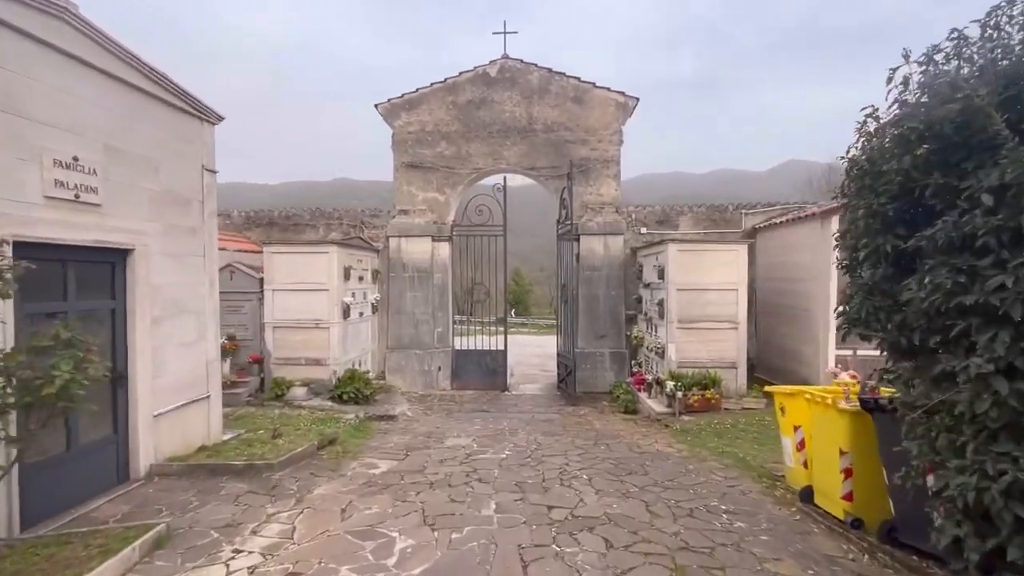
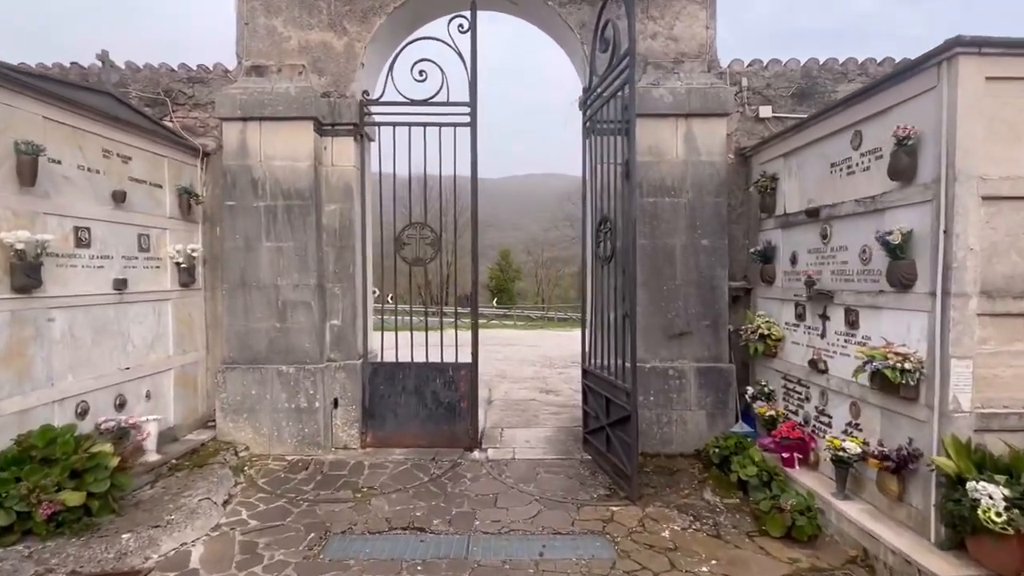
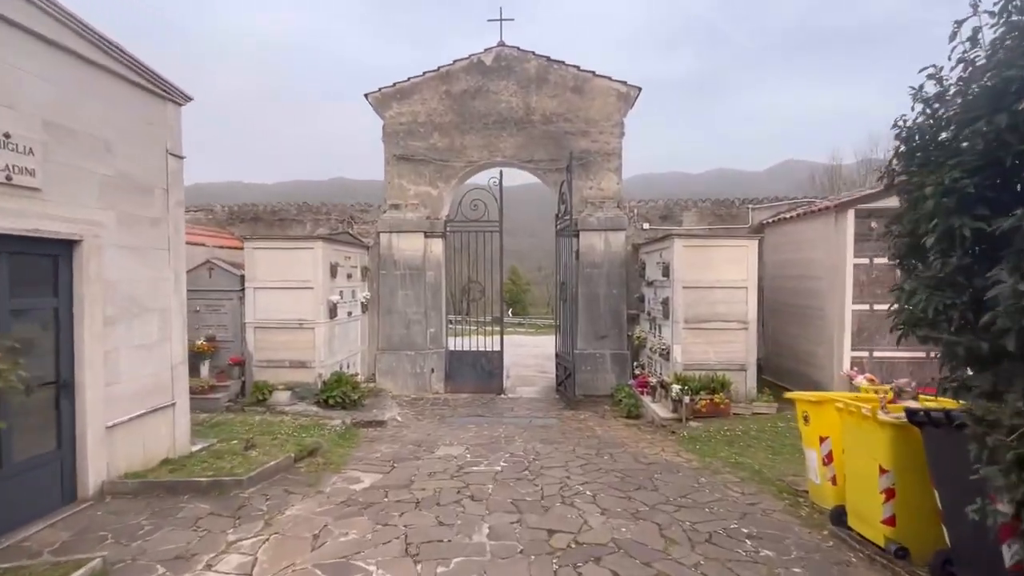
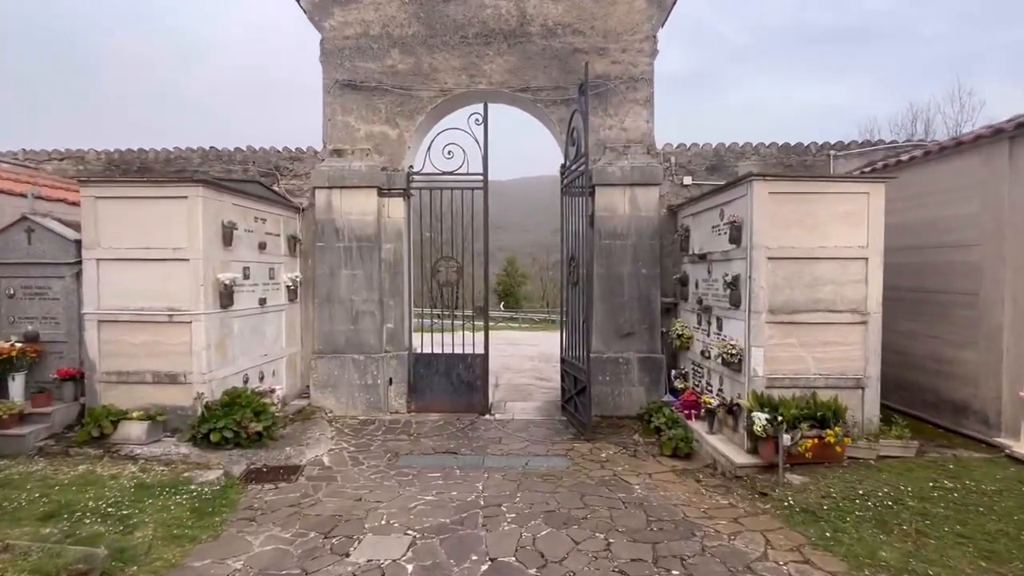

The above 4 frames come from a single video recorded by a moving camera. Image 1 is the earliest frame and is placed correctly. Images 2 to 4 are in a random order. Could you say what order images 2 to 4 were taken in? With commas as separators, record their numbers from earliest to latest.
3, 4, 2
